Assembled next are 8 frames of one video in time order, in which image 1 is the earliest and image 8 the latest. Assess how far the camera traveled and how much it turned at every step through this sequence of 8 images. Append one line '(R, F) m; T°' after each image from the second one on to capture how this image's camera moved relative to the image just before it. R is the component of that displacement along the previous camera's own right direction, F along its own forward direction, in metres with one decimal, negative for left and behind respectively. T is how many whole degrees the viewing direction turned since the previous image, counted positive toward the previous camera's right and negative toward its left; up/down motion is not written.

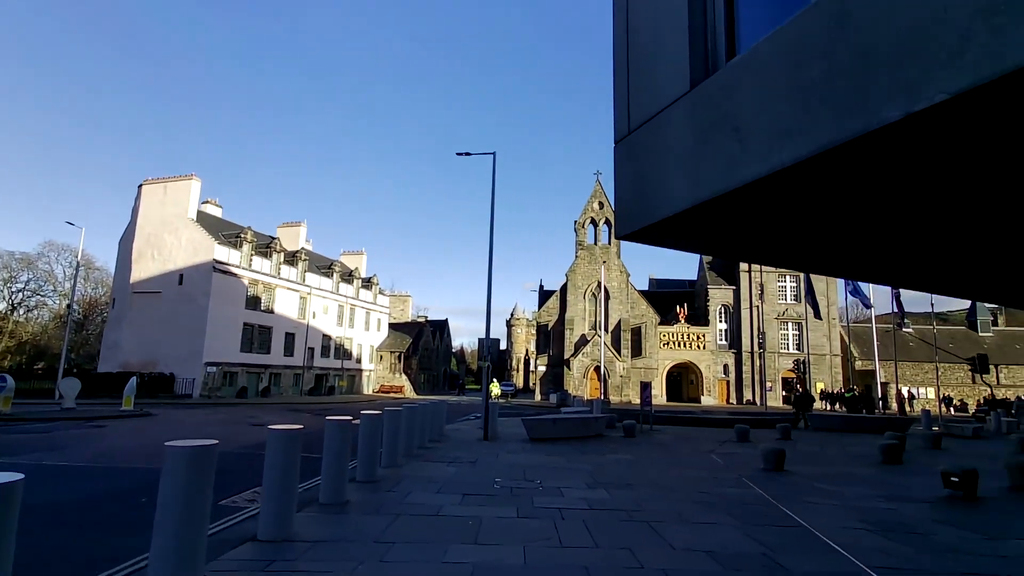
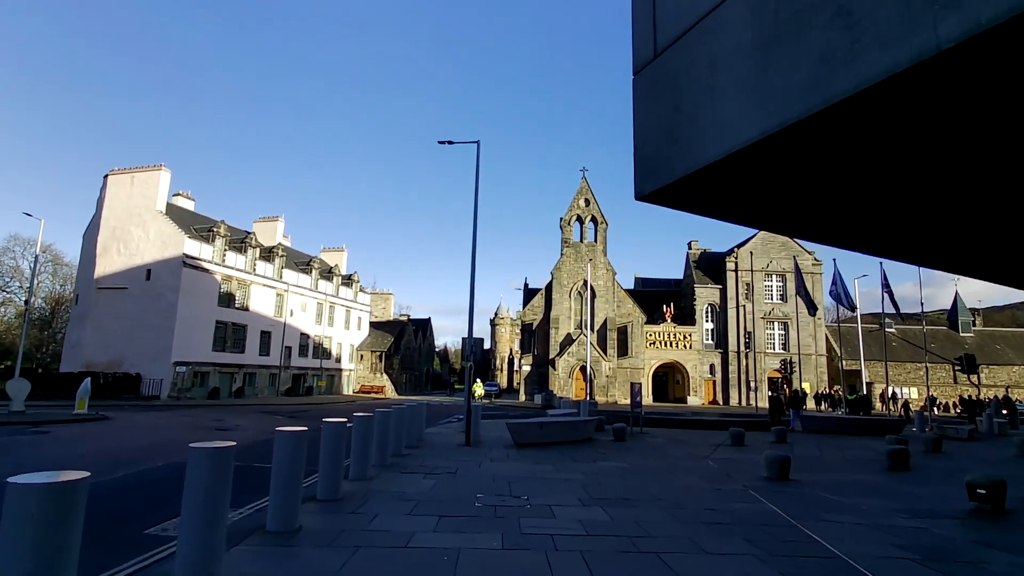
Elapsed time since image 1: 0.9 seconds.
(0.0, +1.1) m; +2°
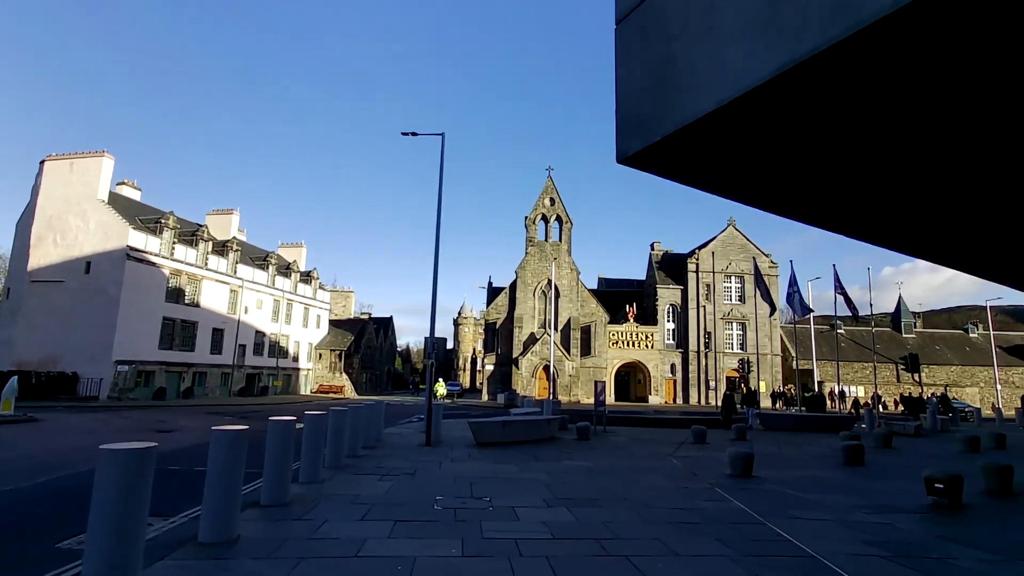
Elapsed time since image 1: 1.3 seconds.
(0.0, +0.4) m; +4°
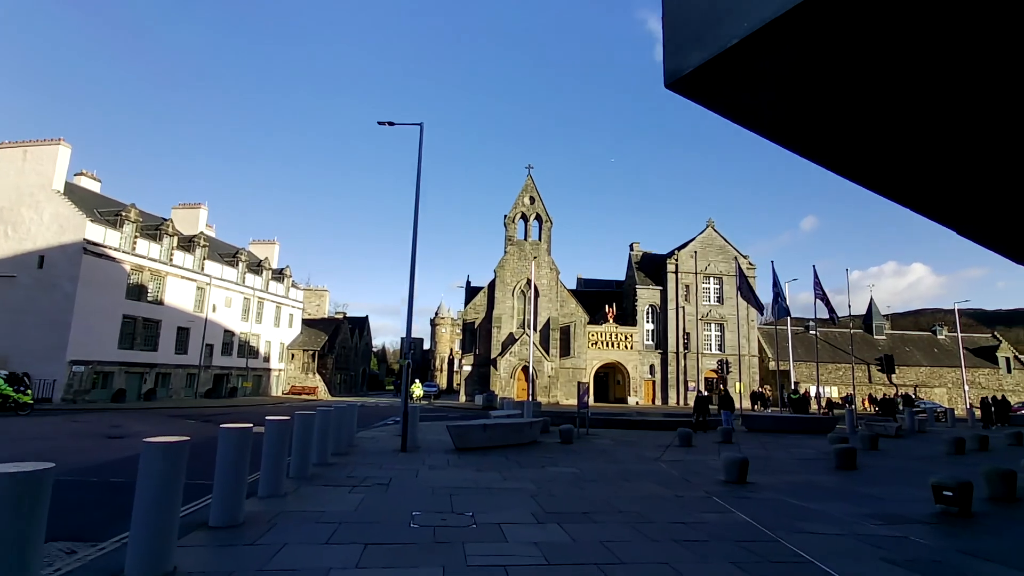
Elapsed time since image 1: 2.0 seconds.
(-0.1, +0.8) m; +2°
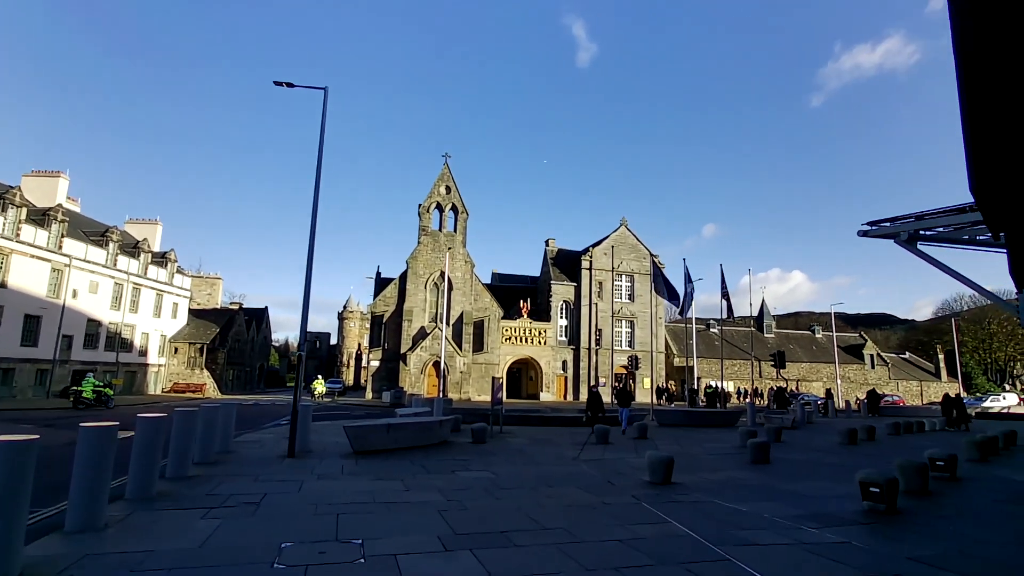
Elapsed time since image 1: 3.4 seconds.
(+0.1, +1.4) m; +9°
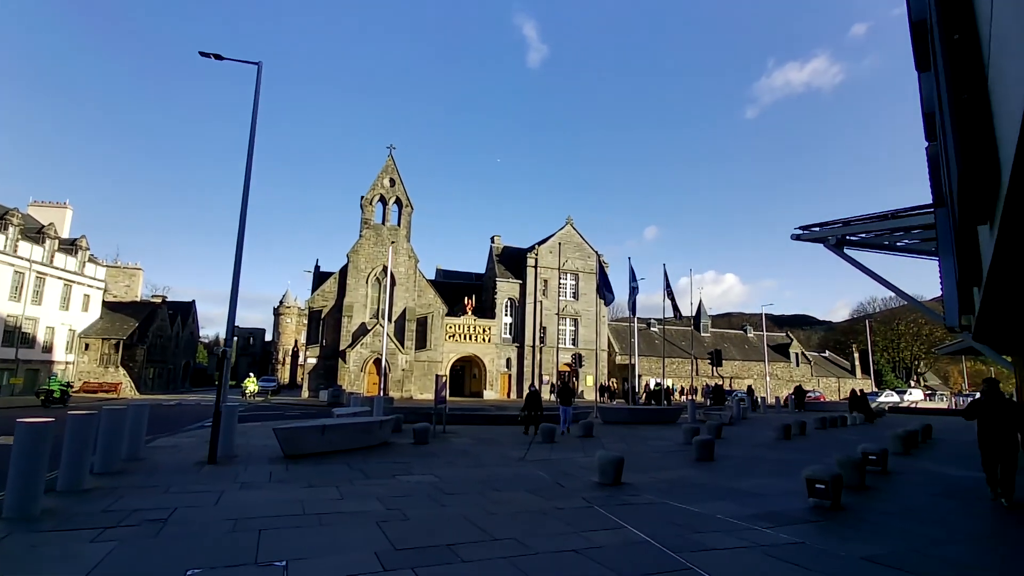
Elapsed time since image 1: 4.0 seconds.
(-0.1, +0.5) m; +6°
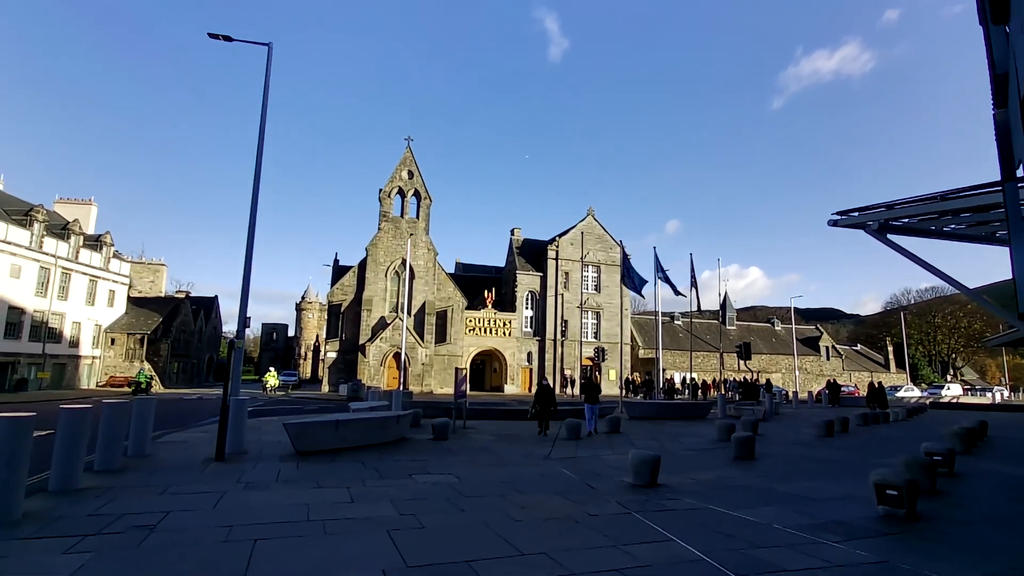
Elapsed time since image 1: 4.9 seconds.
(-0.1, +0.9) m; -2°
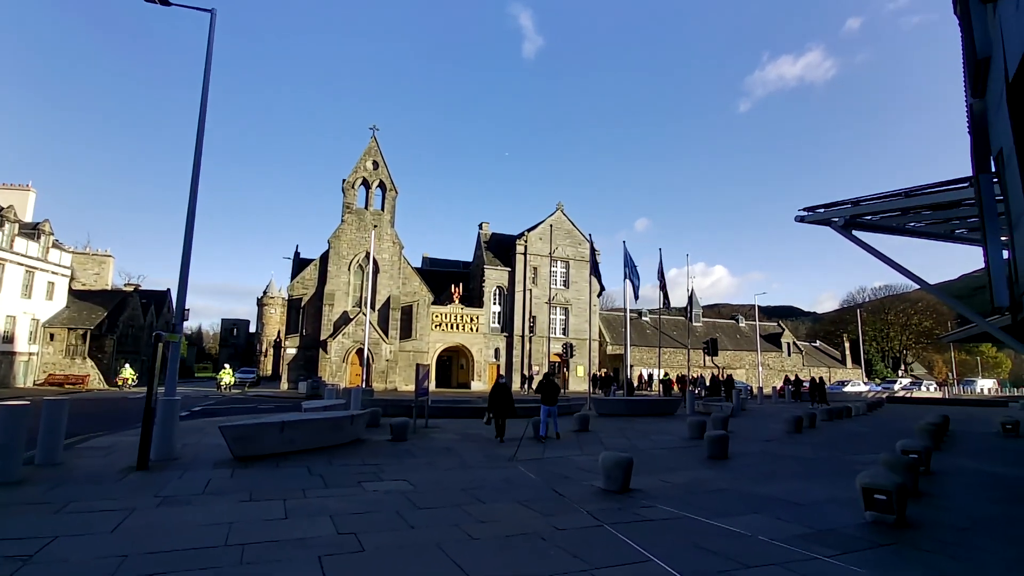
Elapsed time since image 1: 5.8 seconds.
(+0.1, +0.8) m; +3°
